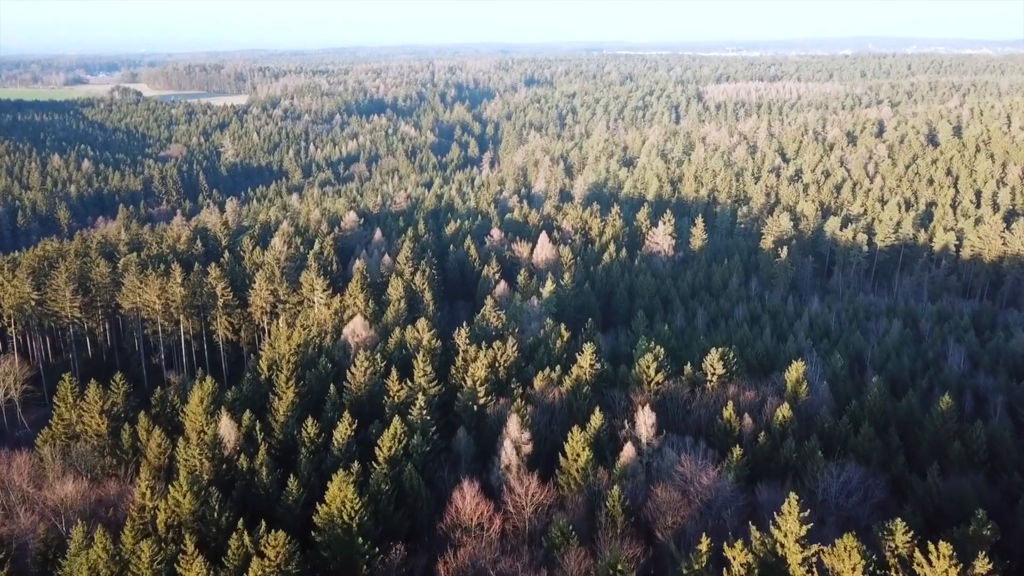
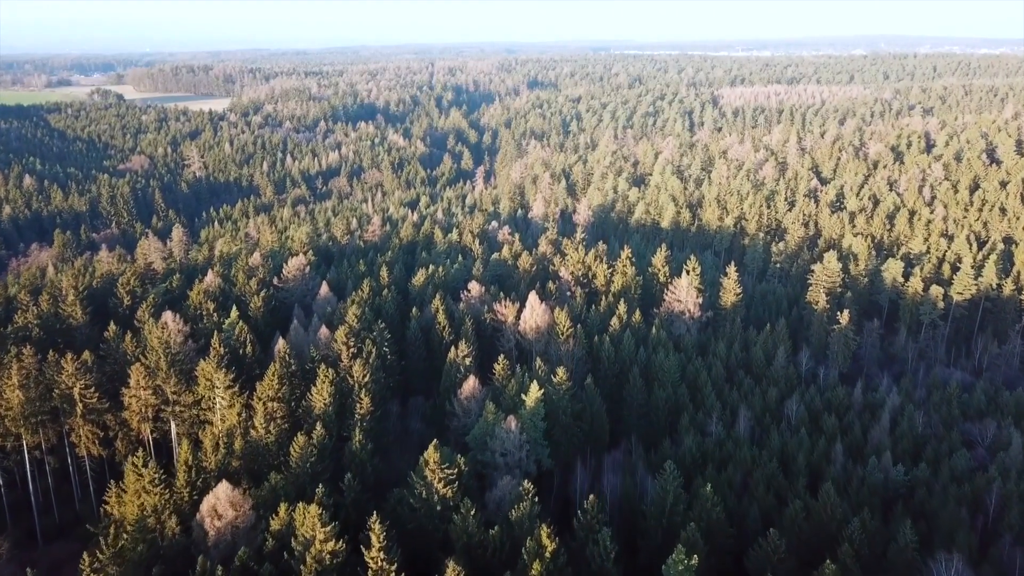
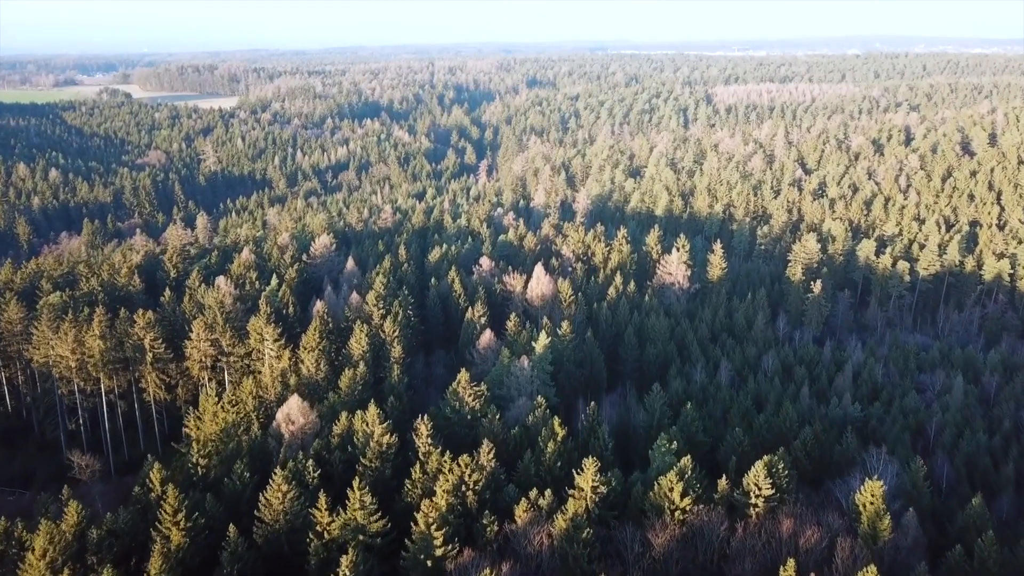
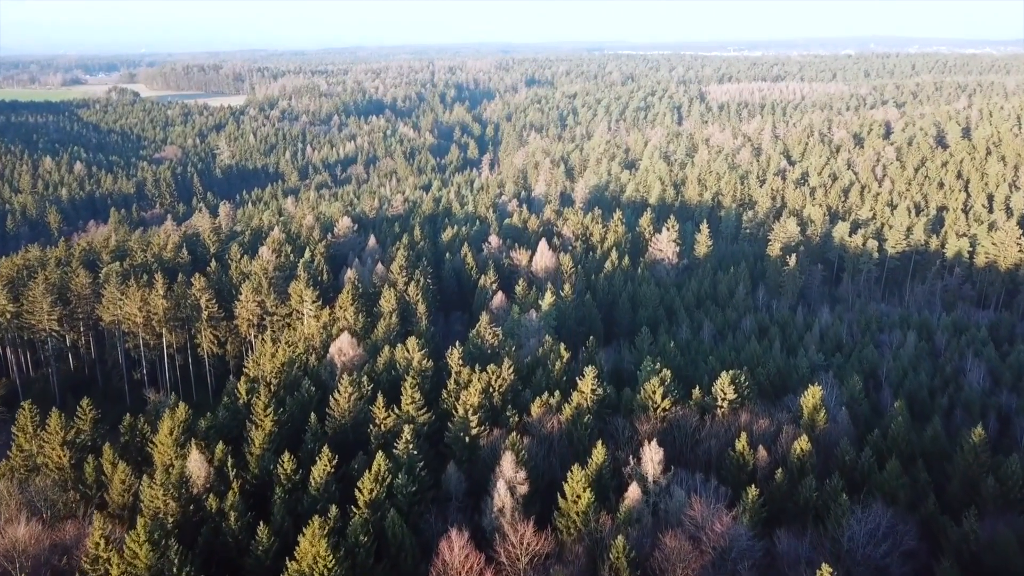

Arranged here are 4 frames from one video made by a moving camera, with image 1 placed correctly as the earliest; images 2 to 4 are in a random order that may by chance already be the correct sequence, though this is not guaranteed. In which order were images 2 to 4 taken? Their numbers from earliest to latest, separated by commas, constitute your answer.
4, 3, 2
